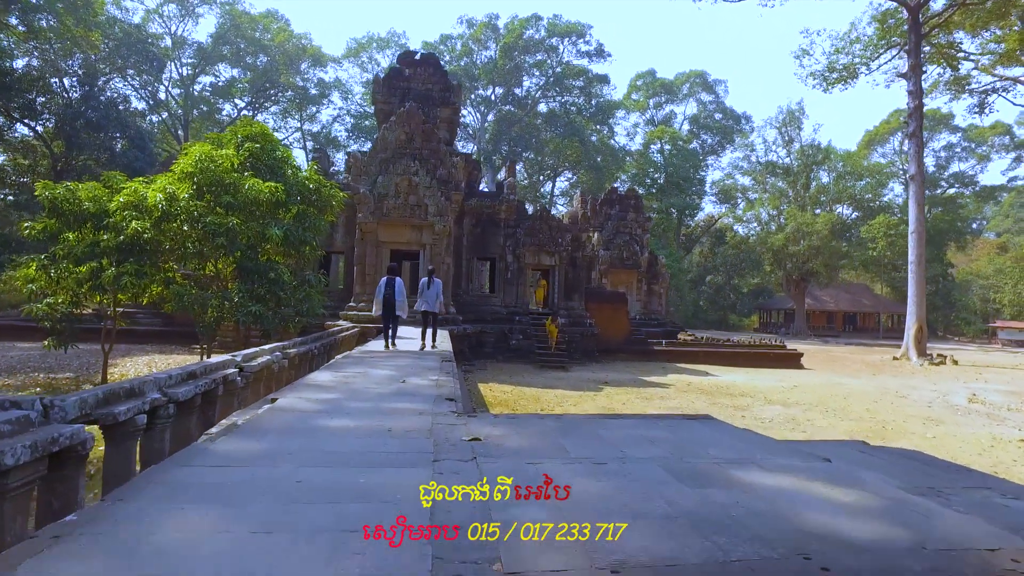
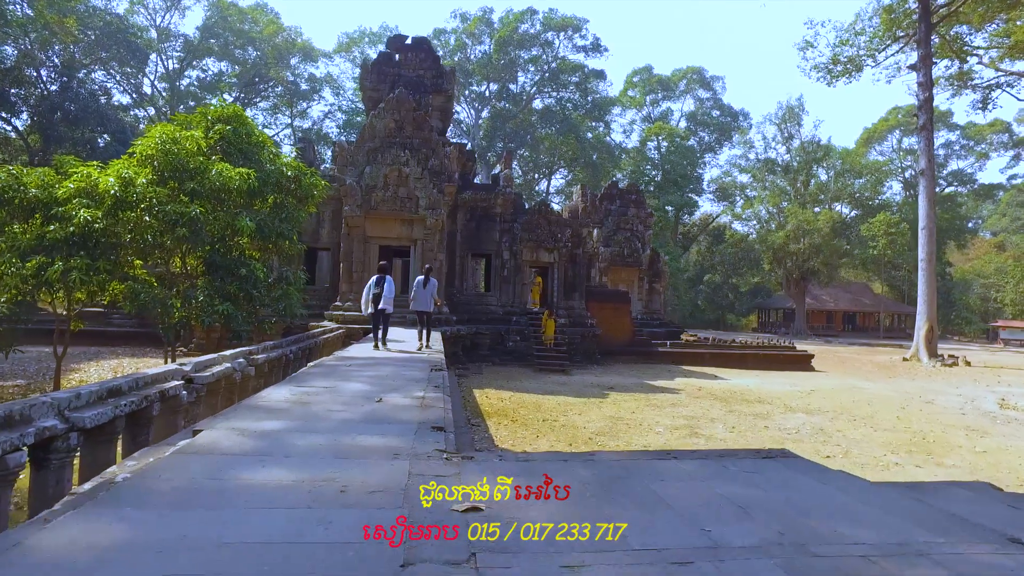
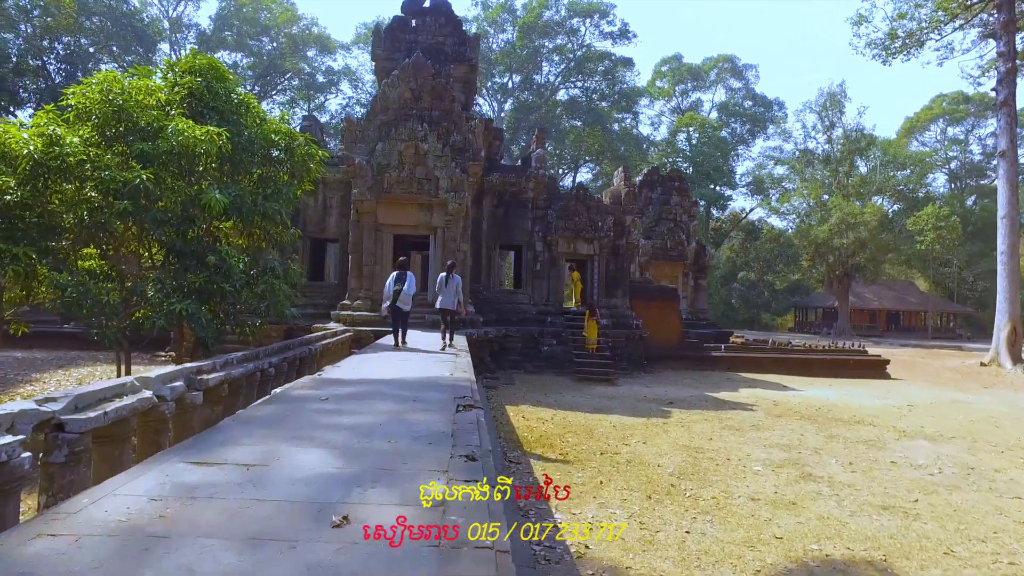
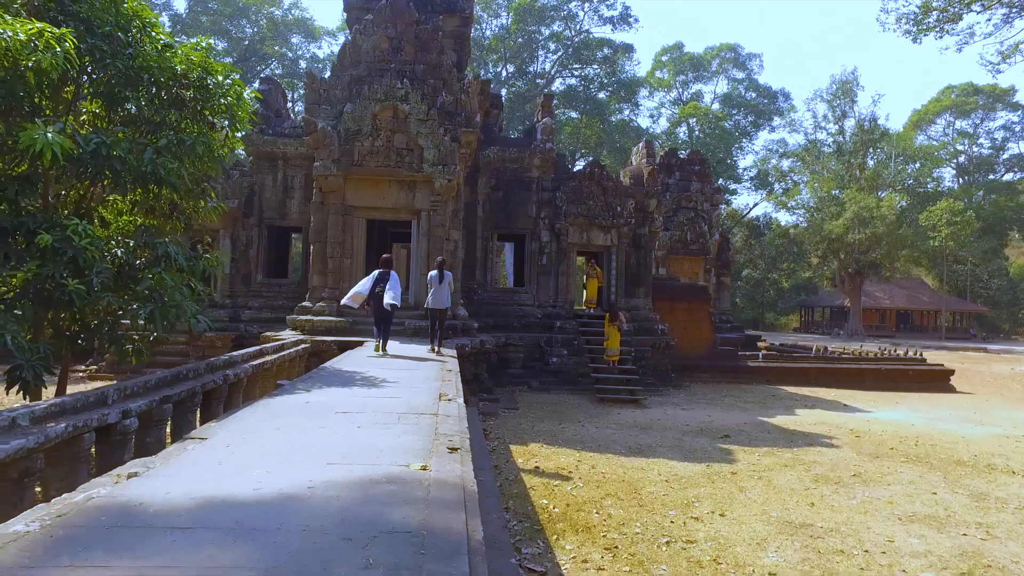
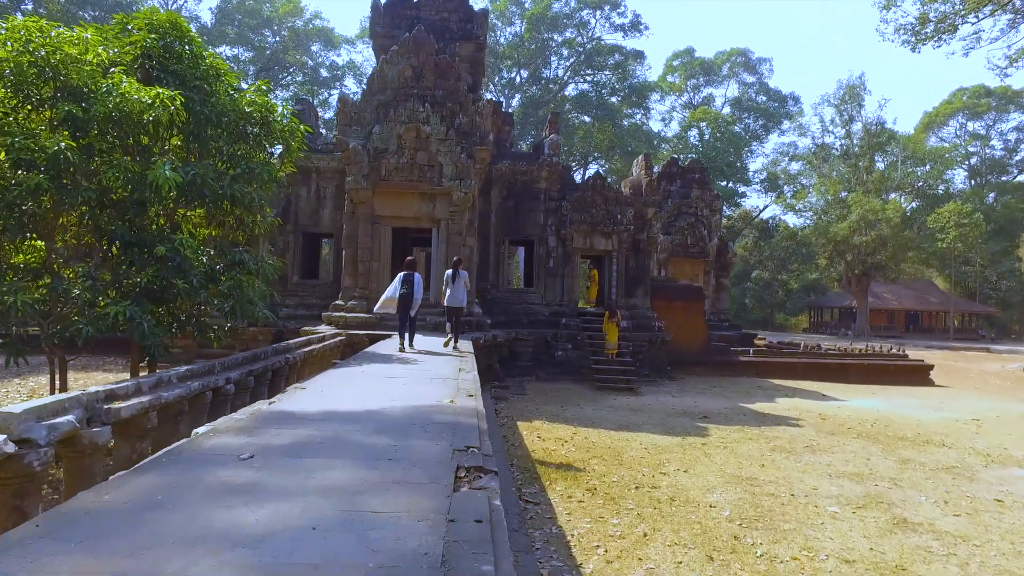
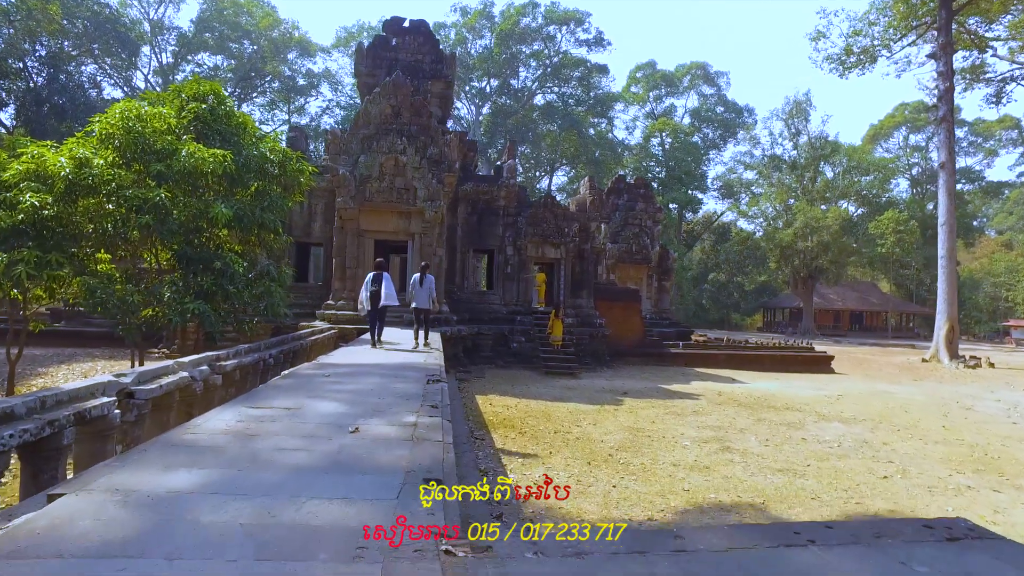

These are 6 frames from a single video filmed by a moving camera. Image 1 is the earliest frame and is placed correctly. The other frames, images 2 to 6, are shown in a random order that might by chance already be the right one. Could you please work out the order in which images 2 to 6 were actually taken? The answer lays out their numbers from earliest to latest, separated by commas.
2, 6, 3, 5, 4
